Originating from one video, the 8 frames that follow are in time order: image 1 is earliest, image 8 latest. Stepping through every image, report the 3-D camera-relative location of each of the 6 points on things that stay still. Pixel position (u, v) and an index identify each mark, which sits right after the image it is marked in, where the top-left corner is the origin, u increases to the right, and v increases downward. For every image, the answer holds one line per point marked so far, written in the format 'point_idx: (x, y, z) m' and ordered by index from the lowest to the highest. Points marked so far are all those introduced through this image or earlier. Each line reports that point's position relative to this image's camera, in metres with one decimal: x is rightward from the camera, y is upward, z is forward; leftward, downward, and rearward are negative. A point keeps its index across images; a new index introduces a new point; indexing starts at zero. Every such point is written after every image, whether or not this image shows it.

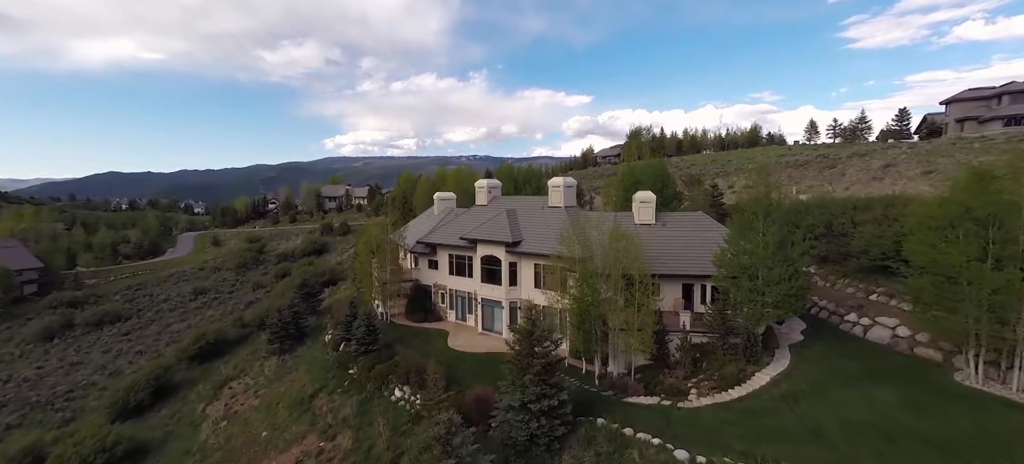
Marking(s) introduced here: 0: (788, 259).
0: (+10.9, -1.0, +17.8) m
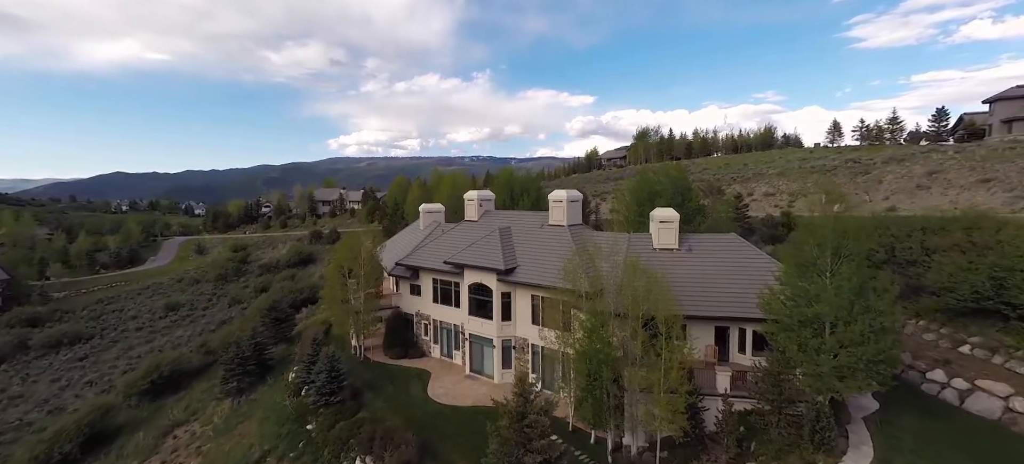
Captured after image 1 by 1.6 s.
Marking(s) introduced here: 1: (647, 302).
0: (+10.4, -2.2, +13.2) m
1: (+4.8, -2.5, +16.0) m
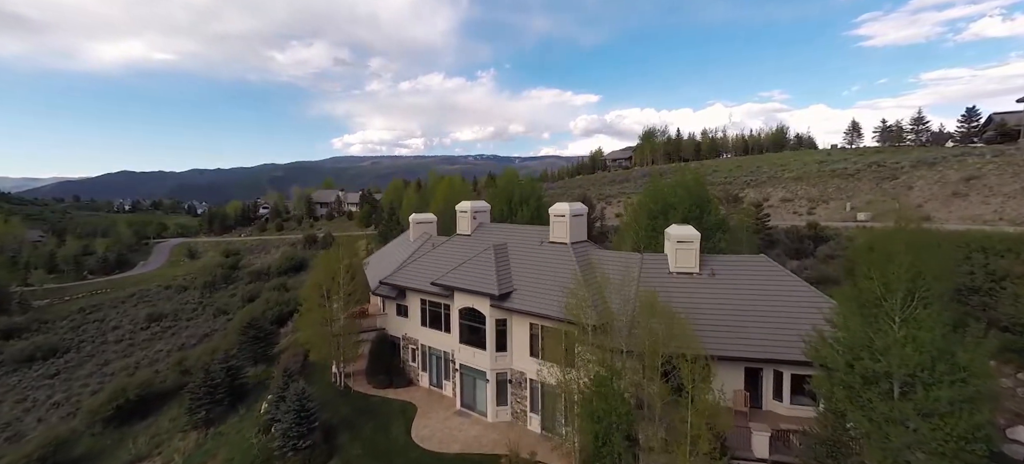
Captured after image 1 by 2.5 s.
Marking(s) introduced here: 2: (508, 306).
0: (+10.2, -3.1, +10.4) m
1: (+4.5, -3.3, +13.3) m
2: (-0.2, -3.1, +19.0) m
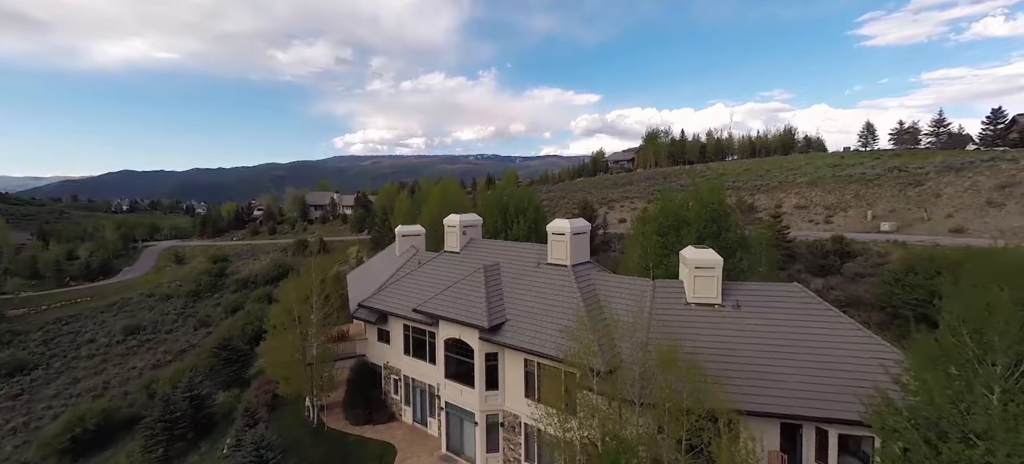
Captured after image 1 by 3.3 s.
0: (+9.9, -3.9, +7.8) m
1: (+4.2, -4.1, +10.7) m
2: (-0.5, -3.9, +16.4) m
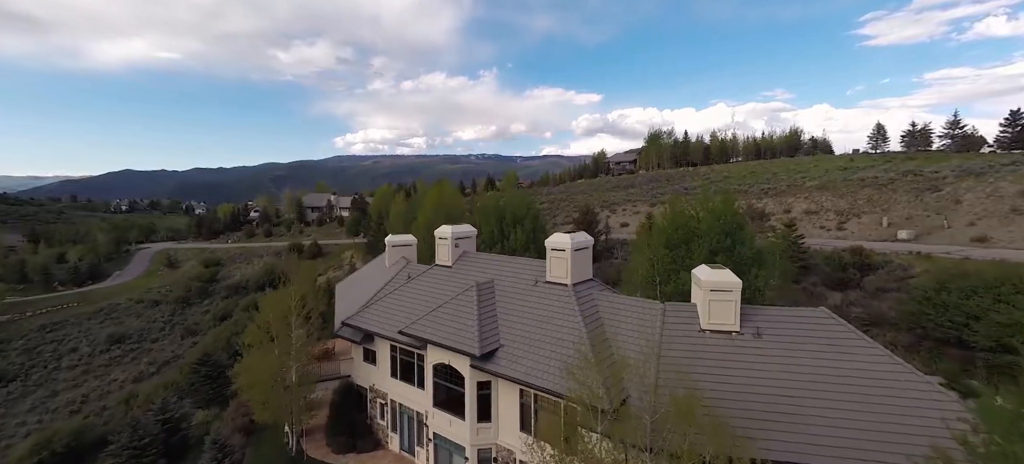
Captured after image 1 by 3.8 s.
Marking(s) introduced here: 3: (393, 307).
0: (+9.7, -4.5, +6.2) m
1: (+4.0, -4.7, +9.1) m
2: (-0.7, -4.4, +14.8) m
3: (-5.1, -3.2, +19.4) m
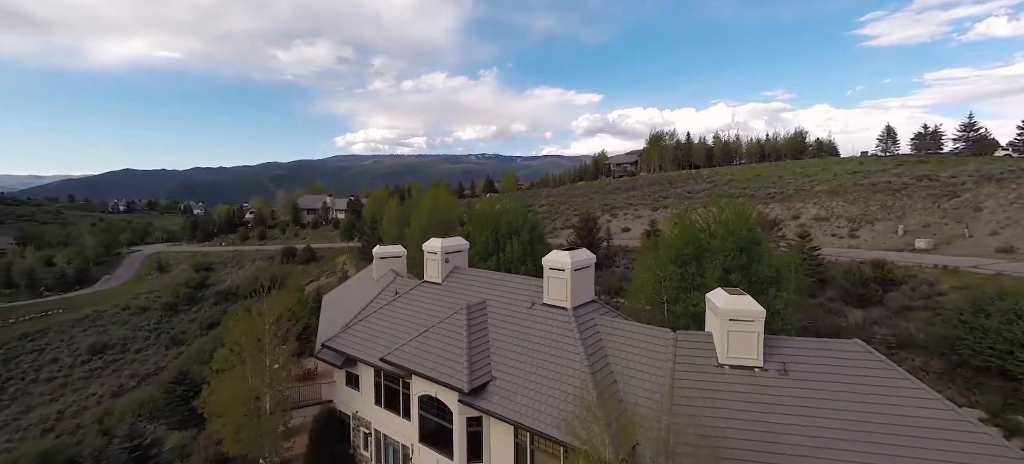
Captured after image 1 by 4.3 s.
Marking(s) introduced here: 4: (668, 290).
0: (+9.4, -5.1, +4.6) m
1: (+3.8, -5.3, +7.4) m
2: (-0.9, -5.0, +13.2) m
3: (-5.3, -3.8, +17.8) m
4: (+6.1, -2.3, +18.1) m
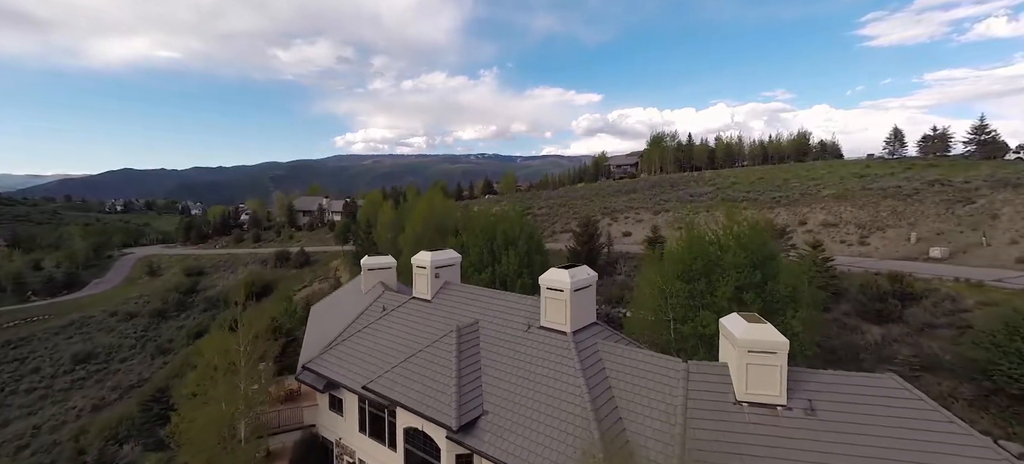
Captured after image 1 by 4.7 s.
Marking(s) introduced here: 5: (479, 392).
0: (+9.3, -5.6, +3.3) m
1: (+3.6, -5.8, +6.1) m
2: (-1.1, -5.5, +11.9) m
3: (-5.5, -4.2, +16.5) m
4: (+6.0, -2.8, +16.8) m
5: (-1.0, -4.5, +13.0) m
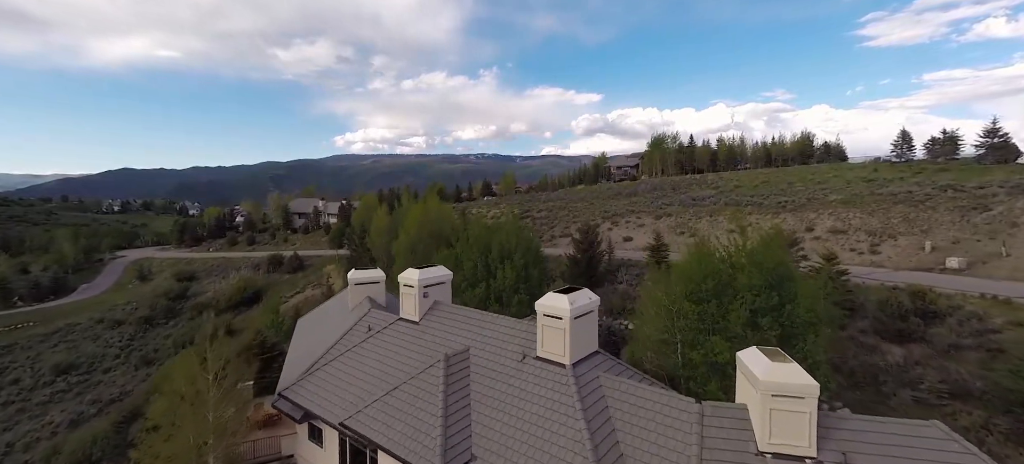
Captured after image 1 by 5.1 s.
0: (+9.1, -6.2, +1.9) m
1: (+3.4, -6.4, +4.8) m
2: (-1.2, -6.1, +10.5) m
3: (-5.7, -4.8, +15.1) m
4: (+5.8, -3.4, +15.4) m
5: (-1.2, -5.1, +11.6) m
